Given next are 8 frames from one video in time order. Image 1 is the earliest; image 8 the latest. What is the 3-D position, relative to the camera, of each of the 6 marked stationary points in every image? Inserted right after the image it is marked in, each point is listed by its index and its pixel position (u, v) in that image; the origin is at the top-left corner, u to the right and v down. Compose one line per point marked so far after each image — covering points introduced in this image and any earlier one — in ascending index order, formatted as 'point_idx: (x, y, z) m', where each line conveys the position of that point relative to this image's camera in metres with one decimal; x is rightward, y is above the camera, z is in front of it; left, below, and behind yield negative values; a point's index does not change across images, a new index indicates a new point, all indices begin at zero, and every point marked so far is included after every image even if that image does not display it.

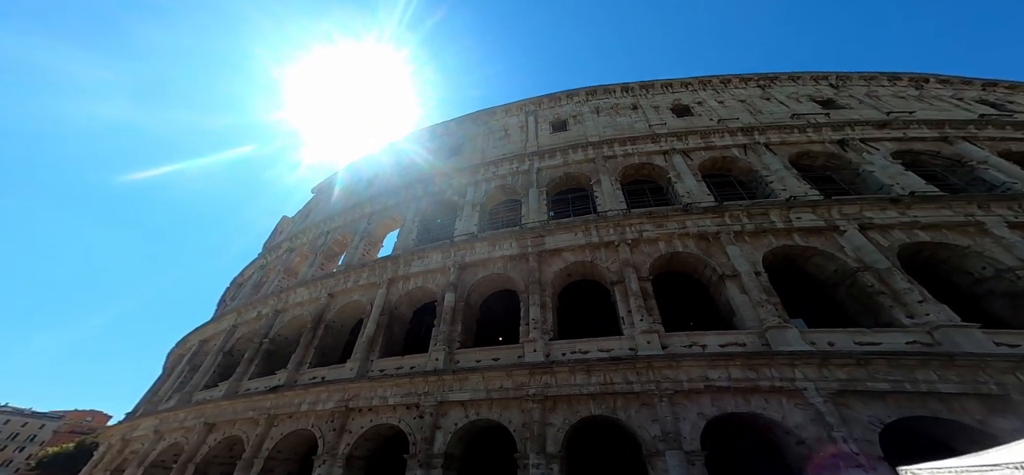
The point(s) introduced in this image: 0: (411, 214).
0: (-5.1, +1.3, +15.5) m
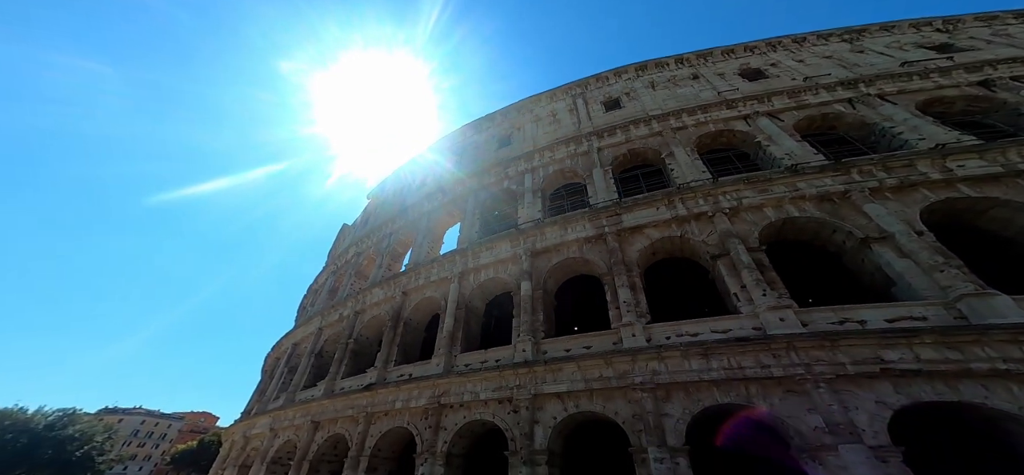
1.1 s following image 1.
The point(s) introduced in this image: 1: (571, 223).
0: (-2.4, +1.5, +15.5) m
1: (+1.7, +0.4, +10.0) m
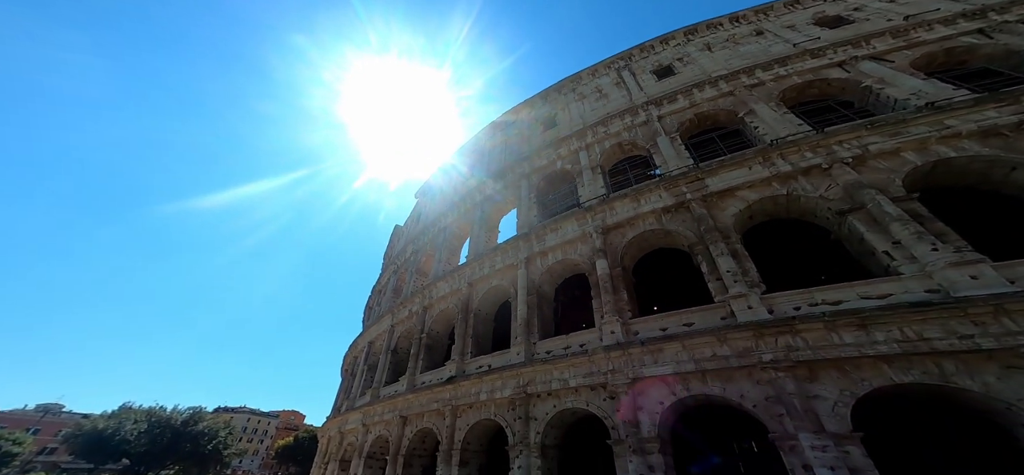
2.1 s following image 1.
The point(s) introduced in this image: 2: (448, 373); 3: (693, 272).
0: (+0.3, +2.0, +15.1) m
1: (+3.5, +1.1, +9.1) m
2: (-2.1, -4.5, +11.2) m
3: (+4.3, -0.8, +8.2) m
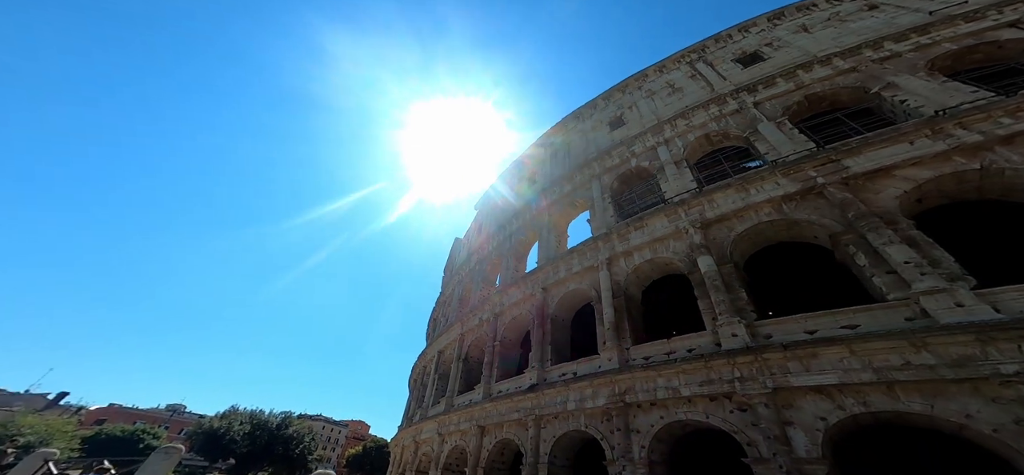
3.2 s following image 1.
0: (+3.5, +1.8, +14.4) m
1: (+5.6, +1.3, +7.8) m
2: (+0.4, -4.4, +10.6) m
3: (+6.2, -0.6, +6.7) m
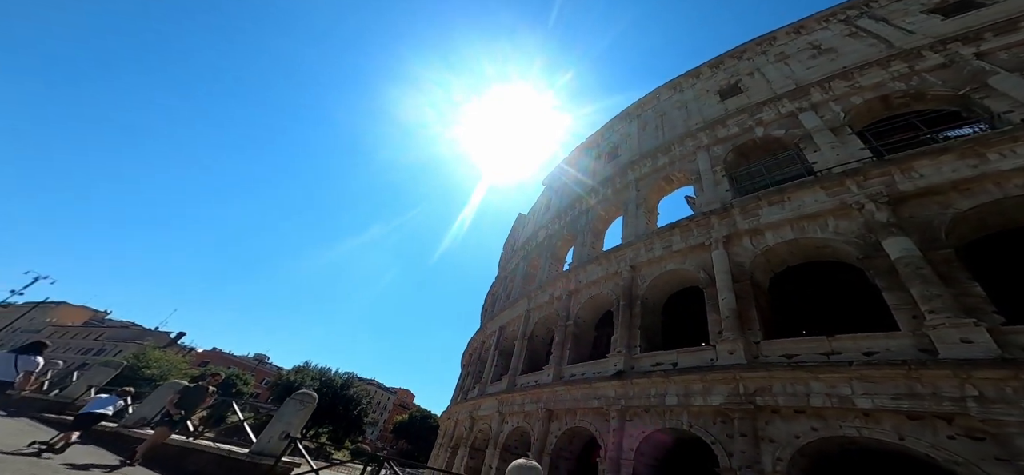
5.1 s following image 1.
0: (+7.1, +2.4, +12.4) m
1: (+7.8, +1.5, +5.6) m
2: (+2.7, -3.5, +9.6) m
3: (+8.0, -0.4, +4.5) m
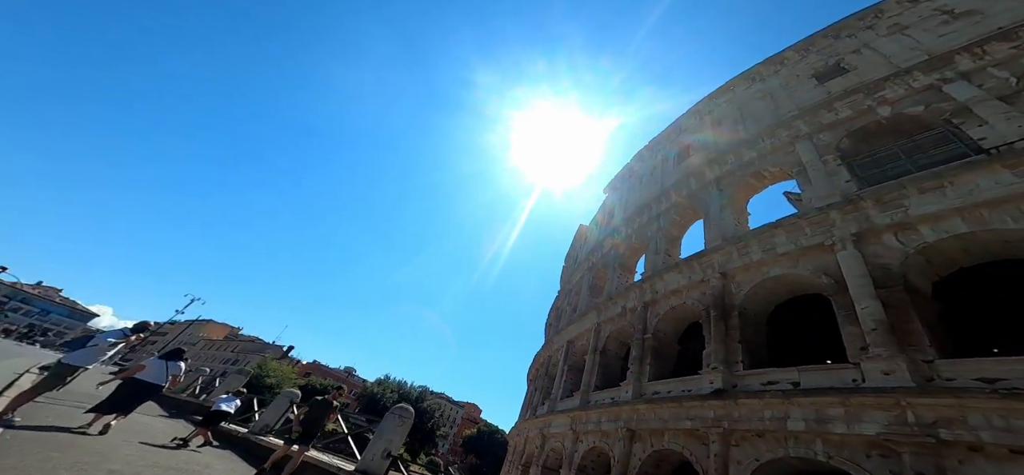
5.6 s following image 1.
0: (+9.4, +2.4, +10.7) m
1: (+9.1, +1.7, +3.8) m
2: (+4.8, -3.6, +8.4) m
3: (+9.1, -0.2, +2.7) m
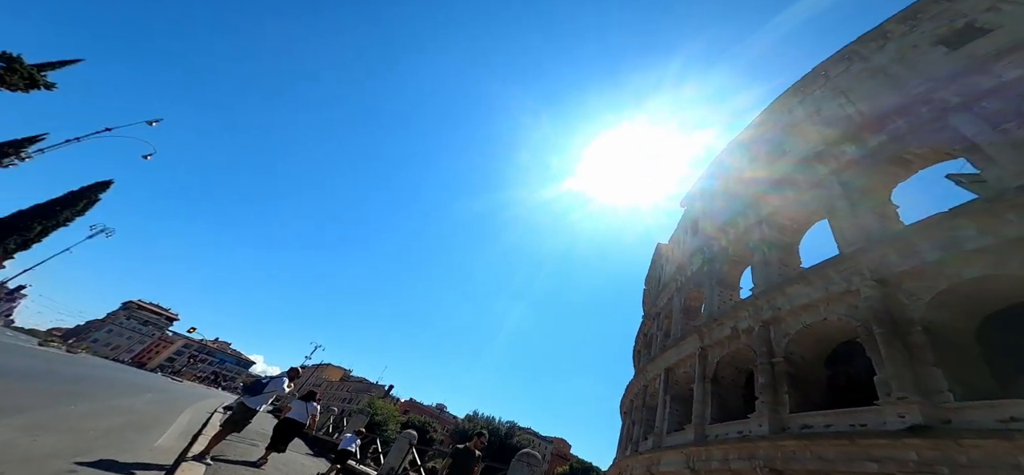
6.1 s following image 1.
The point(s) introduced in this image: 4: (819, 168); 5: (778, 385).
0: (+12.1, +2.6, +8.6) m
1: (+10.5, +2.4, +1.9) m
2: (+7.6, -3.6, +6.7) m
3: (+10.5, +0.6, +0.6) m
4: (+12.8, +2.8, +13.8) m
5: (+8.4, -4.4, +10.6) m
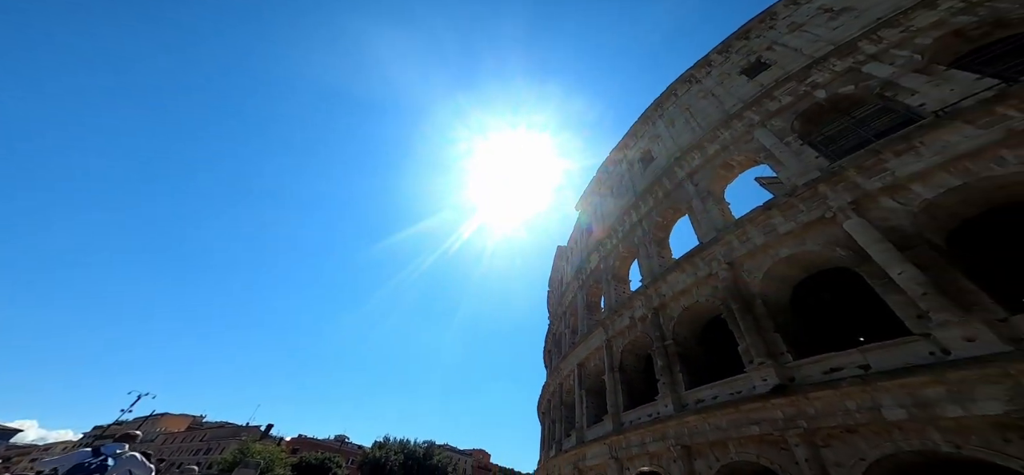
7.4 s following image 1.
0: (+9.0, +3.1, +11.4) m
1: (+9.3, +3.0, +4.5) m
2: (+5.9, -3.4, +8.3) m
3: (+9.8, +1.3, +3.2) m
4: (+8.3, +3.1, +16.6) m
5: (+5.8, -4.4, +12.2) m
